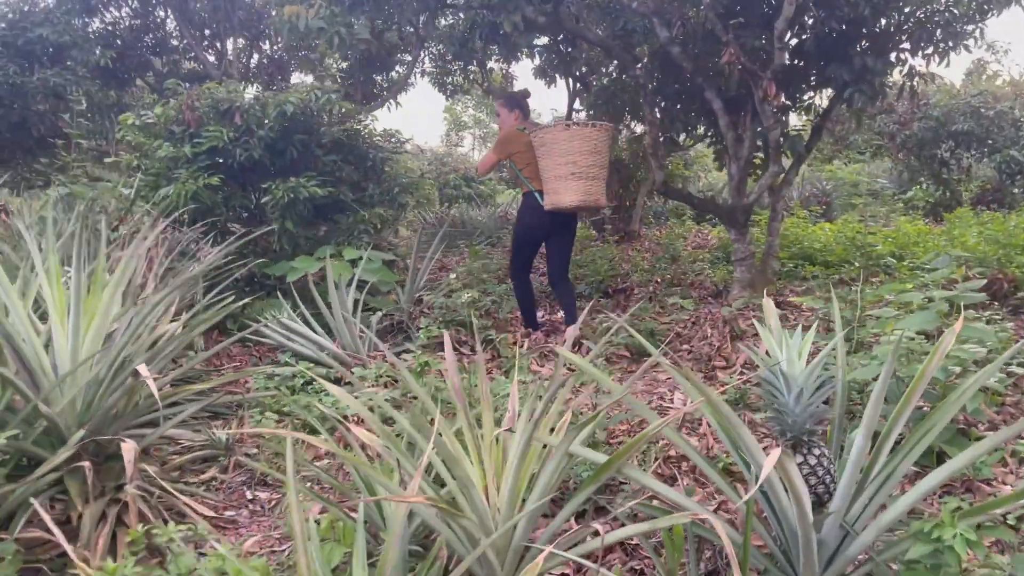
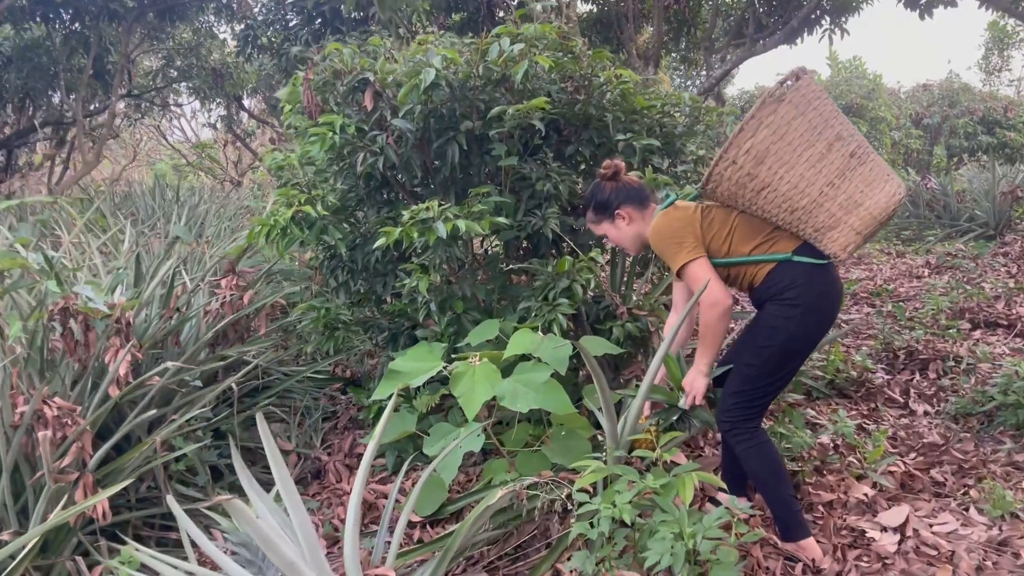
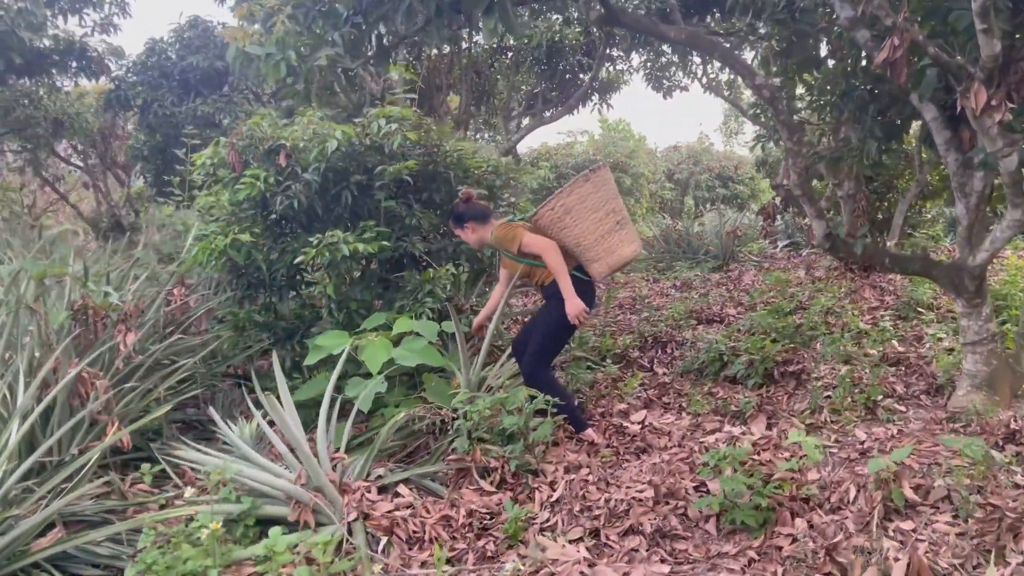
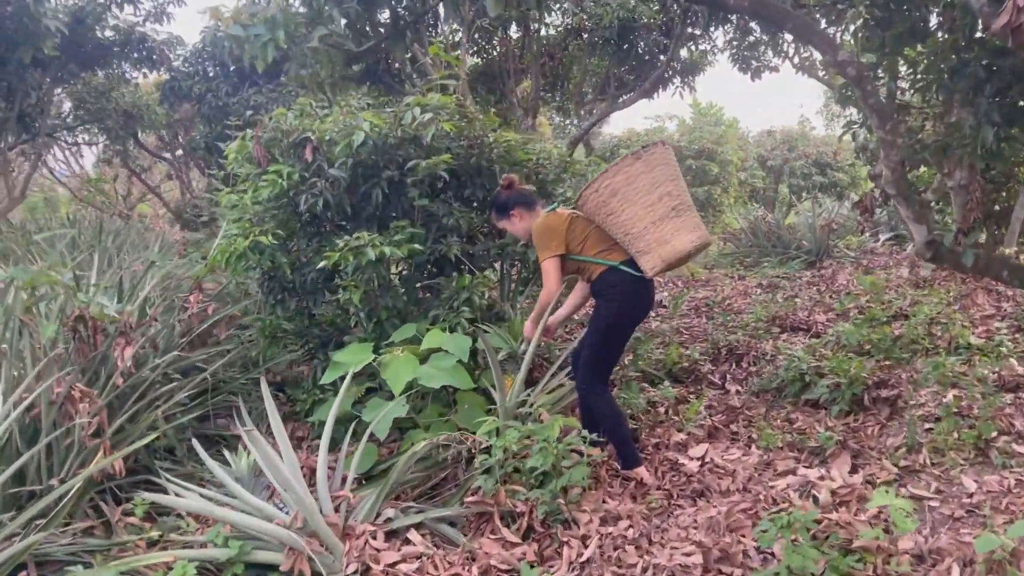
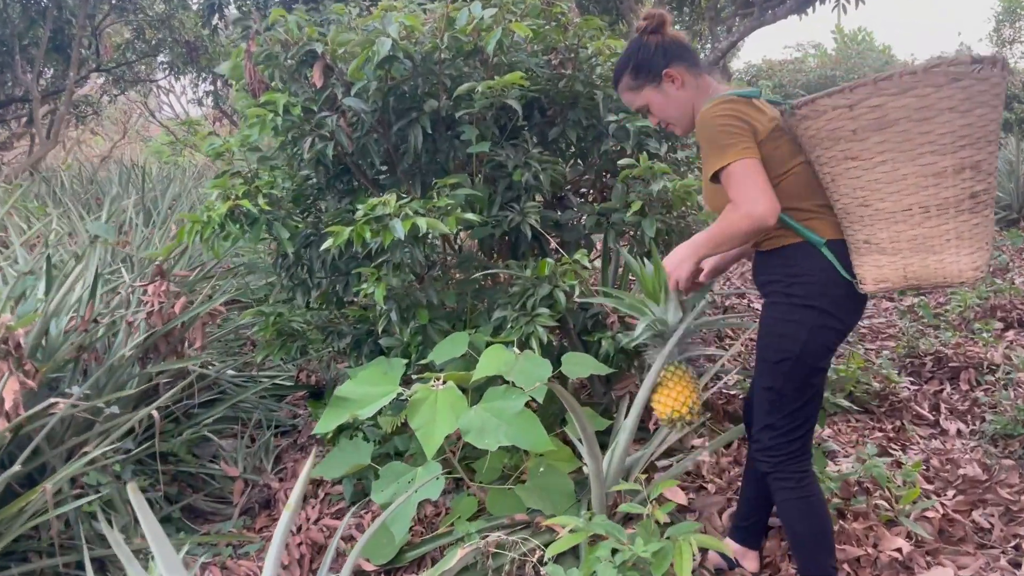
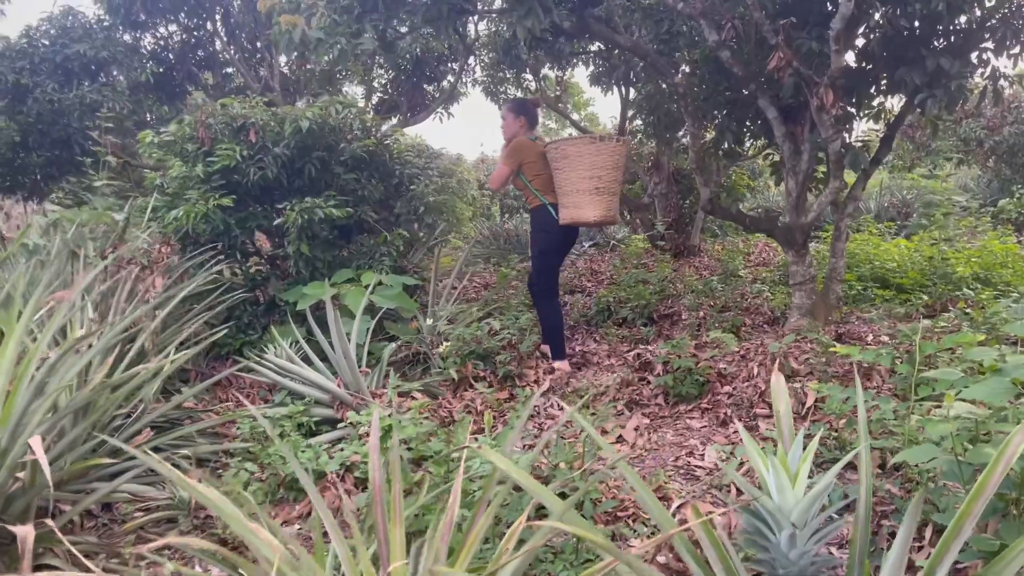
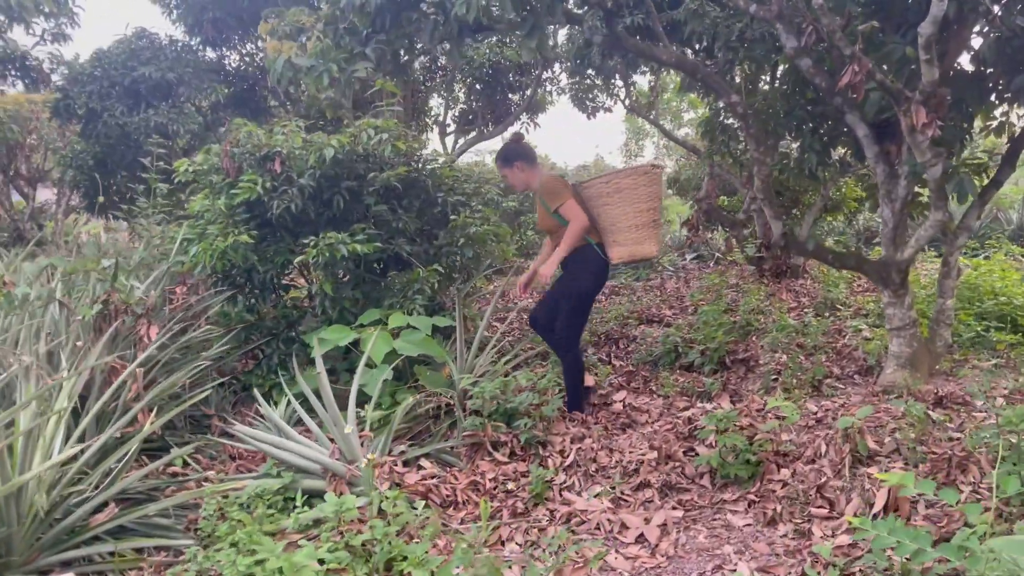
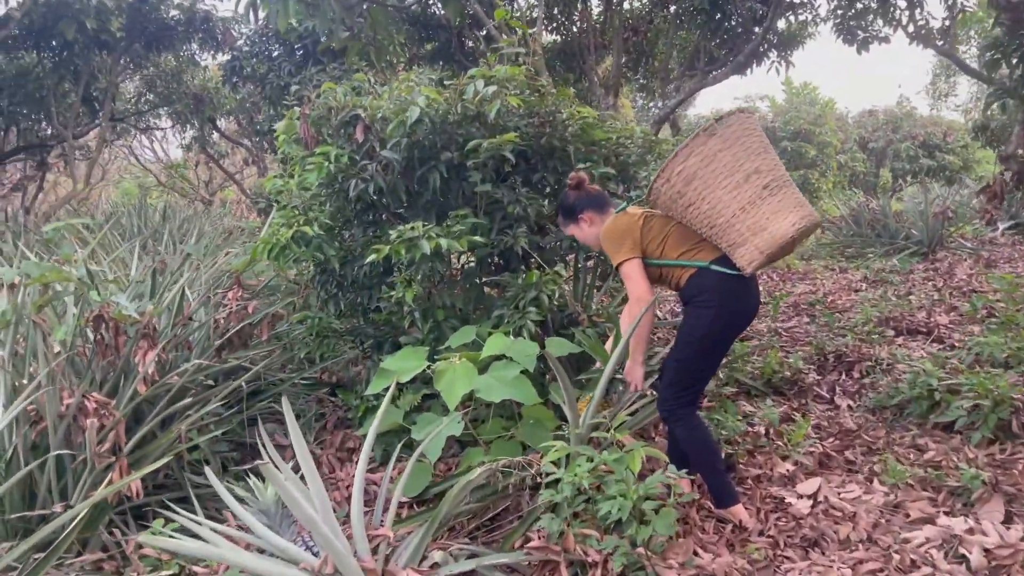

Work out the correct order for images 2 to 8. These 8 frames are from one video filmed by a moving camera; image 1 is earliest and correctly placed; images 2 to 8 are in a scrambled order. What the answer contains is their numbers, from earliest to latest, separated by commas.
6, 7, 3, 4, 8, 2, 5
